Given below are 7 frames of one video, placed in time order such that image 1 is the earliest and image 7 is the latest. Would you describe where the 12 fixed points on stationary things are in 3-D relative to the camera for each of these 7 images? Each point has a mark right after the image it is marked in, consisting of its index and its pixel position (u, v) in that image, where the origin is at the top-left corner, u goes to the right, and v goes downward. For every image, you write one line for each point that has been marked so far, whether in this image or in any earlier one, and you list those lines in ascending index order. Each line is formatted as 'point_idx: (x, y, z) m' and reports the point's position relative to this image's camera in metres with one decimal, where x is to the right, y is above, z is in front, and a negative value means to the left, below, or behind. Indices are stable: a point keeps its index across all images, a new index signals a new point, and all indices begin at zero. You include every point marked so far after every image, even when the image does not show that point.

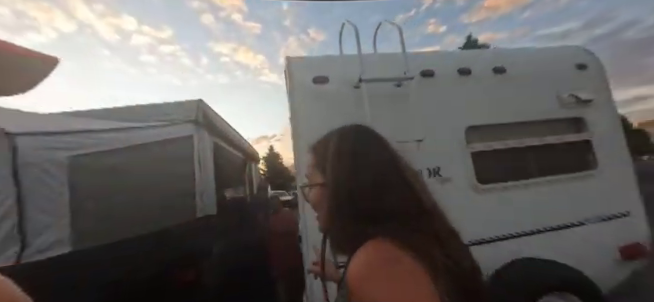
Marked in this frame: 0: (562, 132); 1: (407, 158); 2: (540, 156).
0: (+1.9, +0.2, +2.1) m
1: (+0.5, 0.0, +1.8) m
2: (+1.7, 0.0, +2.0) m
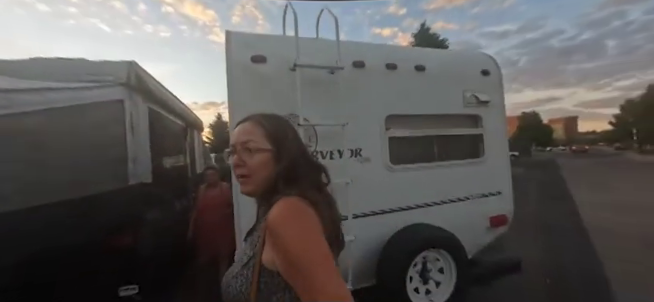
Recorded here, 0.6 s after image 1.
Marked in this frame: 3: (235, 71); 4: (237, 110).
0: (+1.4, +0.3, +2.6) m
1: (0.0, +0.1, +2.0) m
2: (+1.1, +0.1, +2.5) m
3: (-0.6, +0.6, +1.8) m
4: (-0.6, +0.3, +1.8) m
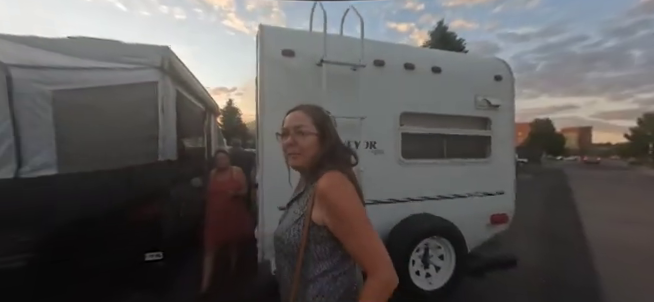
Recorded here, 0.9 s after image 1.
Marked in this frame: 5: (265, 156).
0: (+1.6, +0.3, +2.7) m
1: (+0.2, +0.2, +2.2) m
2: (+1.3, +0.1, +2.6) m
3: (-0.5, +0.7, +2.0) m
4: (-0.5, +0.4, +2.0) m
5: (-0.5, 0.0, +2.1) m
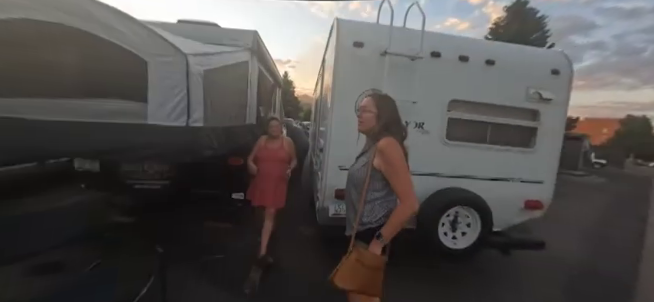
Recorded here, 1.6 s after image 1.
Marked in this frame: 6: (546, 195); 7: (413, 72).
0: (+2.2, +0.4, +2.9) m
1: (+0.8, +0.4, +2.7) m
2: (+1.9, +0.3, +2.9) m
3: (+0.2, +1.0, +2.5) m
4: (+0.1, +0.7, +2.6) m
5: (+0.1, +0.3, +2.6) m
6: (+2.6, -0.5, +3.0) m
7: (+0.9, +0.8, +2.6) m
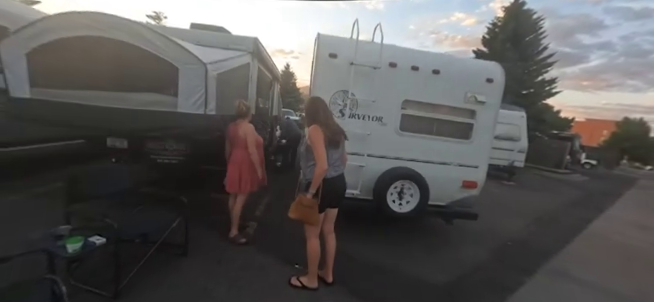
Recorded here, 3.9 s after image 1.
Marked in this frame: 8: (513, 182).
0: (+2.0, +0.5, +3.7) m
1: (+0.5, +0.6, +3.5) m
2: (+1.7, +0.4, +3.7) m
3: (-0.1, +1.2, +3.3) m
4: (-0.1, +0.9, +3.4) m
5: (-0.2, +0.5, +3.5) m
6: (+2.3, -0.4, +3.8) m
7: (+0.6, +1.0, +3.4) m
8: (+8.1, -1.3, +11.1) m
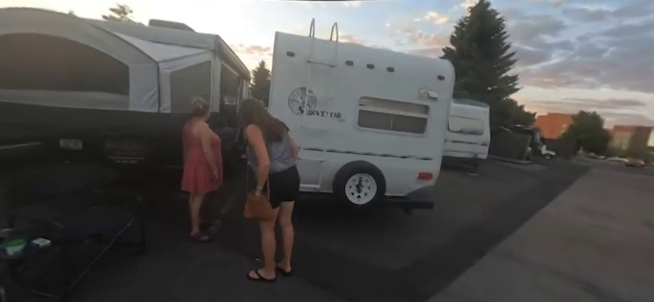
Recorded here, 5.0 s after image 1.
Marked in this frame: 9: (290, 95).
0: (+1.4, +0.6, +4.0) m
1: (0.0, +0.7, +3.6) m
2: (+1.1, +0.5, +3.9) m
3: (-0.6, +1.2, +3.4) m
4: (-0.7, +1.0, +3.4) m
5: (-0.8, +0.5, +3.5) m
6: (+1.7, -0.3, +4.1) m
7: (+0.1, +1.1, +3.6) m
8: (+7.0, -1.0, +11.8) m
9: (-0.5, +0.8, +3.5) m
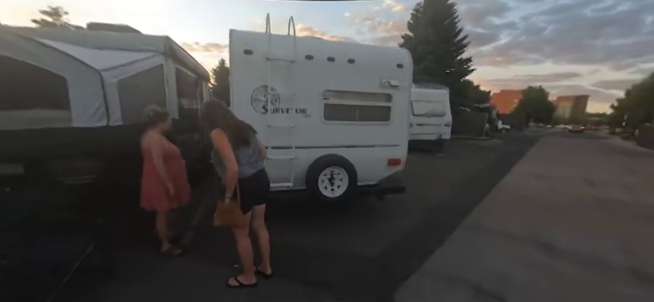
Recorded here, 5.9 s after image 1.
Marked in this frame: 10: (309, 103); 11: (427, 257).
0: (+0.8, +0.8, +4.1) m
1: (-0.5, +0.7, +3.6) m
2: (+0.6, +0.7, +4.0) m
3: (-1.2, +1.2, +3.3) m
4: (-1.2, +0.9, +3.3) m
5: (-1.2, +0.5, +3.4) m
6: (+1.2, -0.1, +4.2) m
7: (-0.5, +1.1, +3.5) m
8: (+5.7, -0.1, +12.5) m
9: (-1.0, +0.8, +3.4) m
10: (-0.2, +0.7, +3.7) m
11: (+1.2, -1.3, +3.1) m
